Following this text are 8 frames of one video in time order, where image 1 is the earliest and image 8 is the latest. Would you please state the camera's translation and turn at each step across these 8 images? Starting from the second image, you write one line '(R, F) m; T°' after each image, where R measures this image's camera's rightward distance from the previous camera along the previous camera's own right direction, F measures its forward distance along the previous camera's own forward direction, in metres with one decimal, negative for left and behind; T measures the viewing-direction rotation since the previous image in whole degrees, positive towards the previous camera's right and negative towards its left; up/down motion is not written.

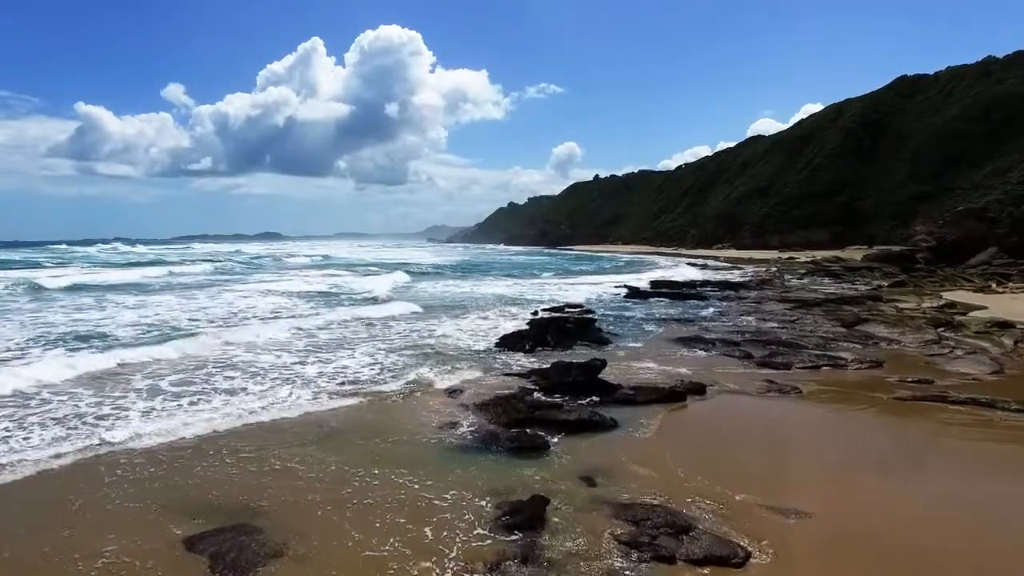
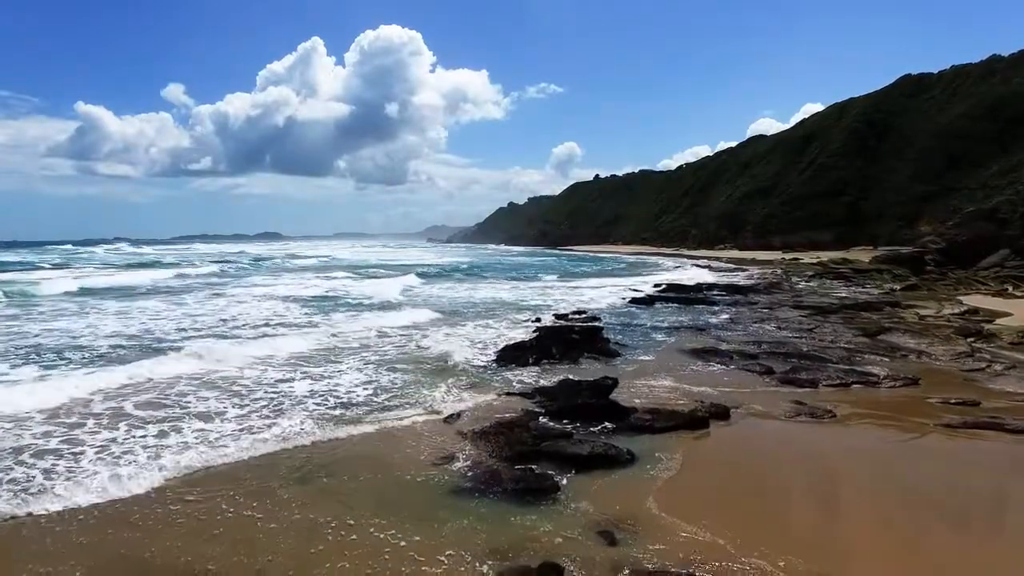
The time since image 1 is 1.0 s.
(0.0, +0.9) m; 0°
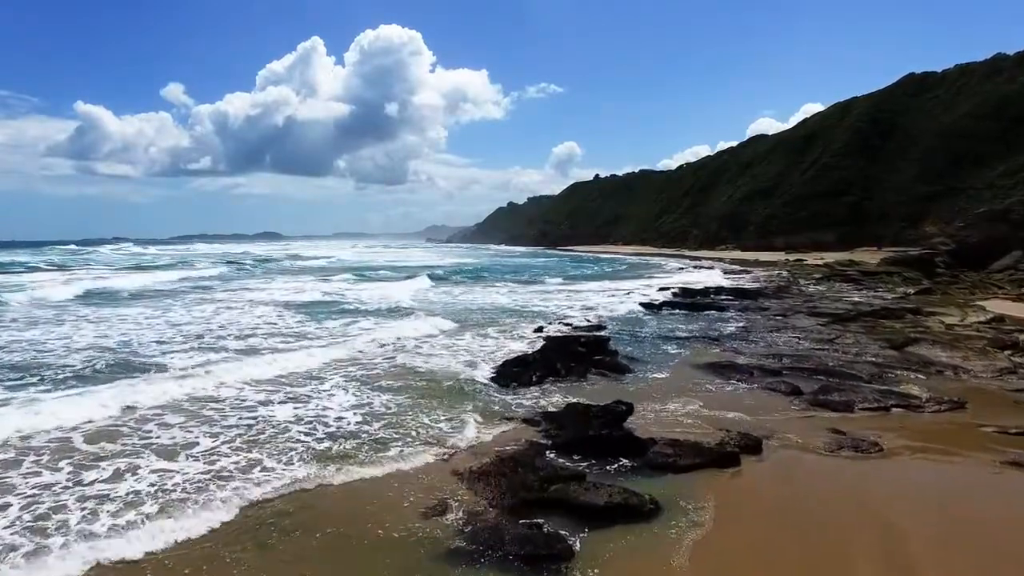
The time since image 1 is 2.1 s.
(0.0, +1.0) m; 0°
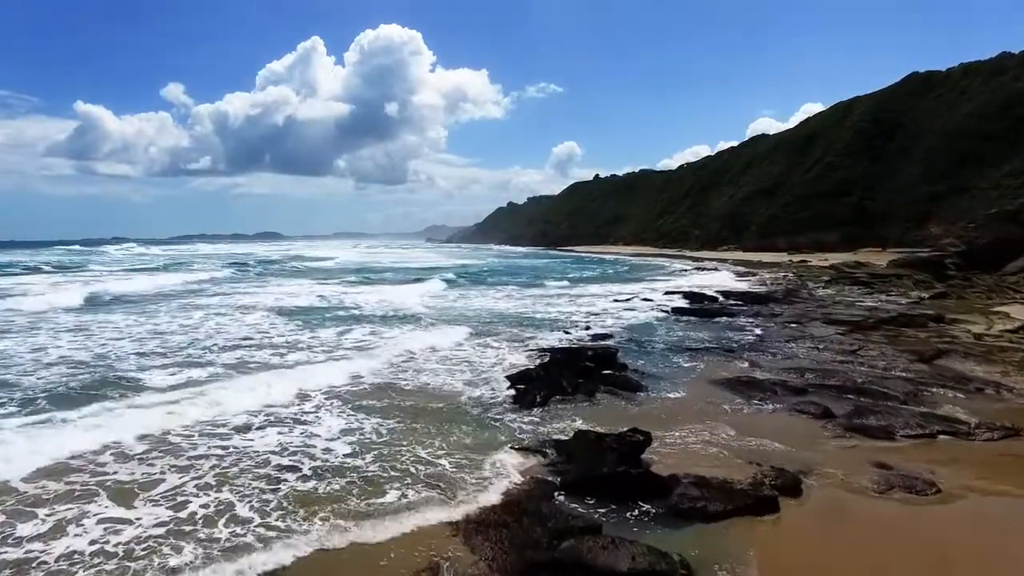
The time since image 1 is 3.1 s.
(0.0, +1.0) m; 0°
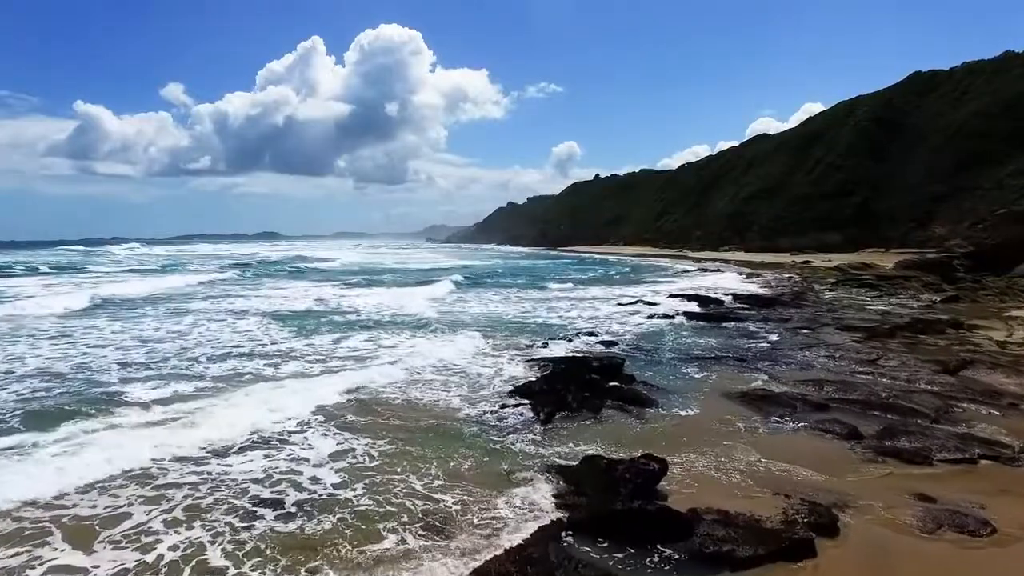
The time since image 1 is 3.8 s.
(0.0, +0.7) m; 0°
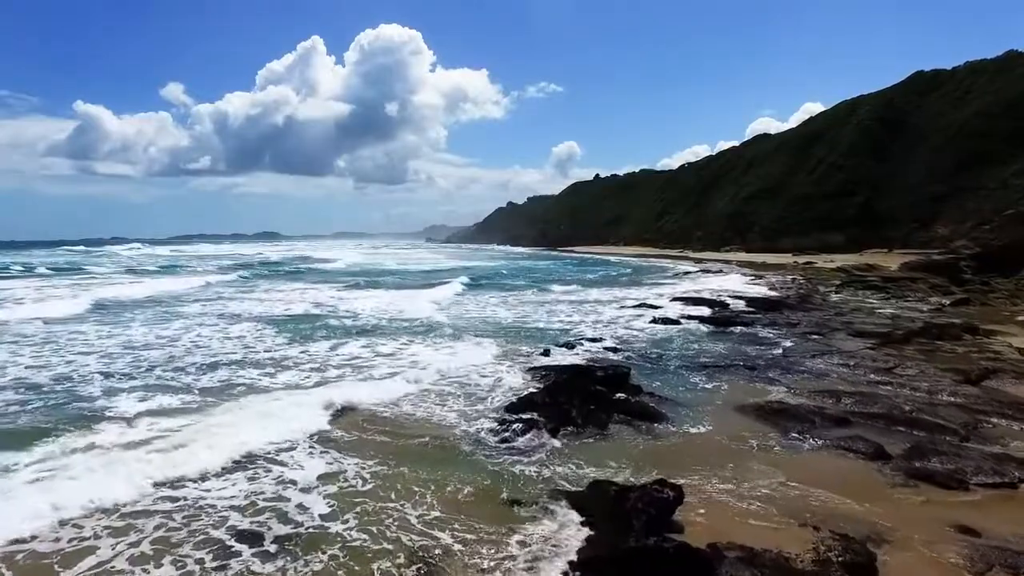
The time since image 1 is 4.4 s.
(0.0, +0.6) m; 0°
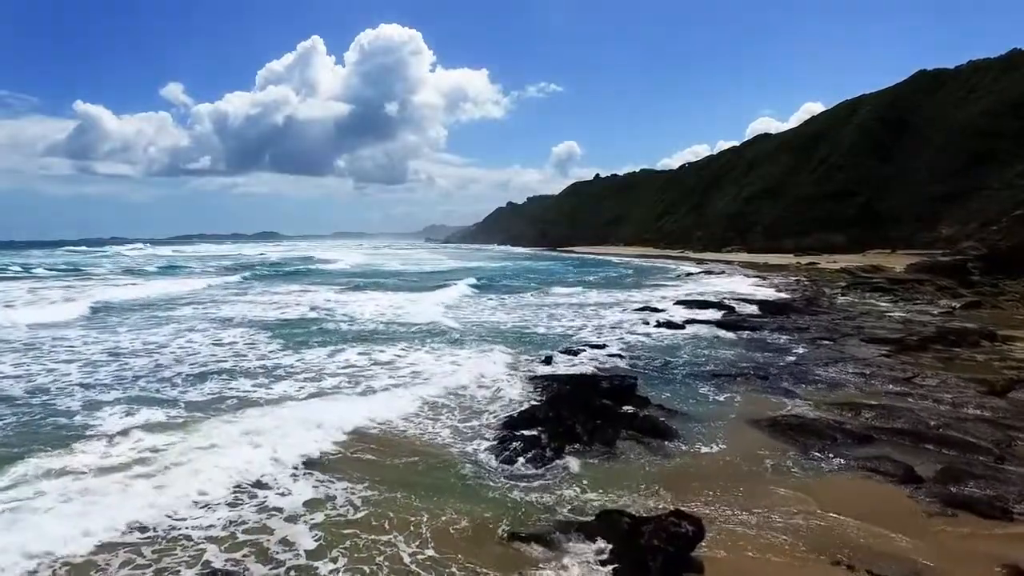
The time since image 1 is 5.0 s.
(0.0, +0.6) m; 0°
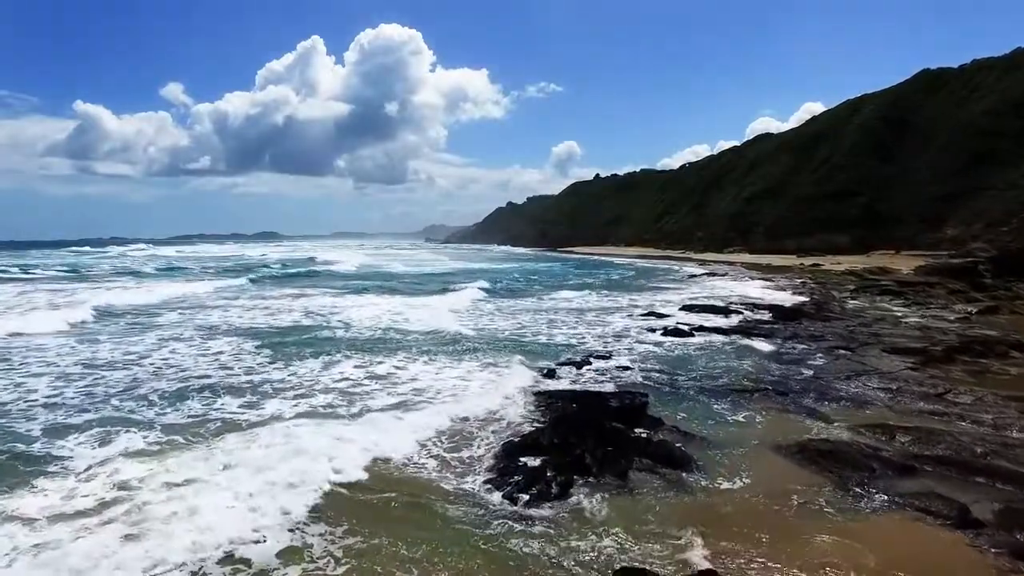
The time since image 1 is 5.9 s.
(0.0, +0.9) m; 0°
